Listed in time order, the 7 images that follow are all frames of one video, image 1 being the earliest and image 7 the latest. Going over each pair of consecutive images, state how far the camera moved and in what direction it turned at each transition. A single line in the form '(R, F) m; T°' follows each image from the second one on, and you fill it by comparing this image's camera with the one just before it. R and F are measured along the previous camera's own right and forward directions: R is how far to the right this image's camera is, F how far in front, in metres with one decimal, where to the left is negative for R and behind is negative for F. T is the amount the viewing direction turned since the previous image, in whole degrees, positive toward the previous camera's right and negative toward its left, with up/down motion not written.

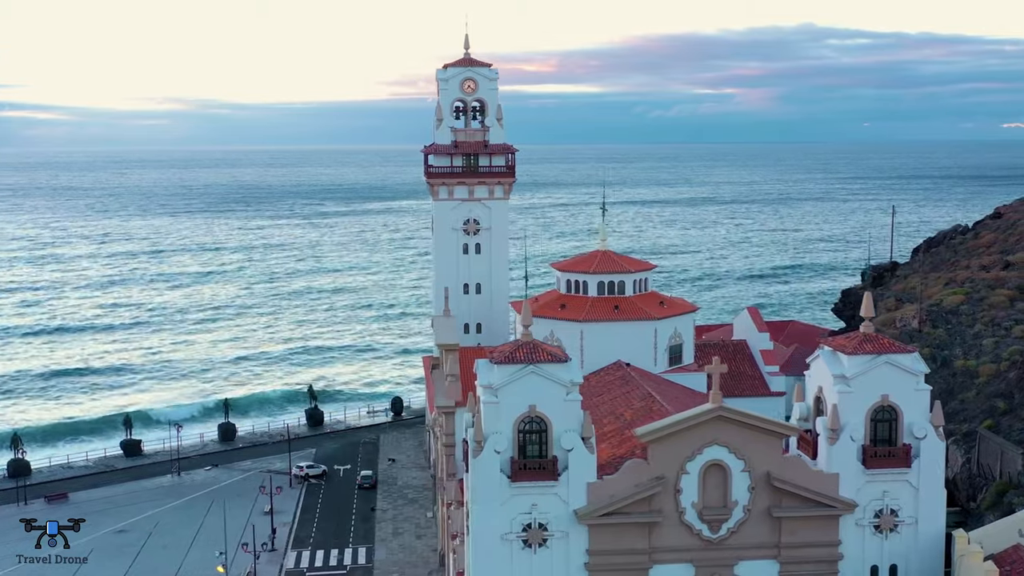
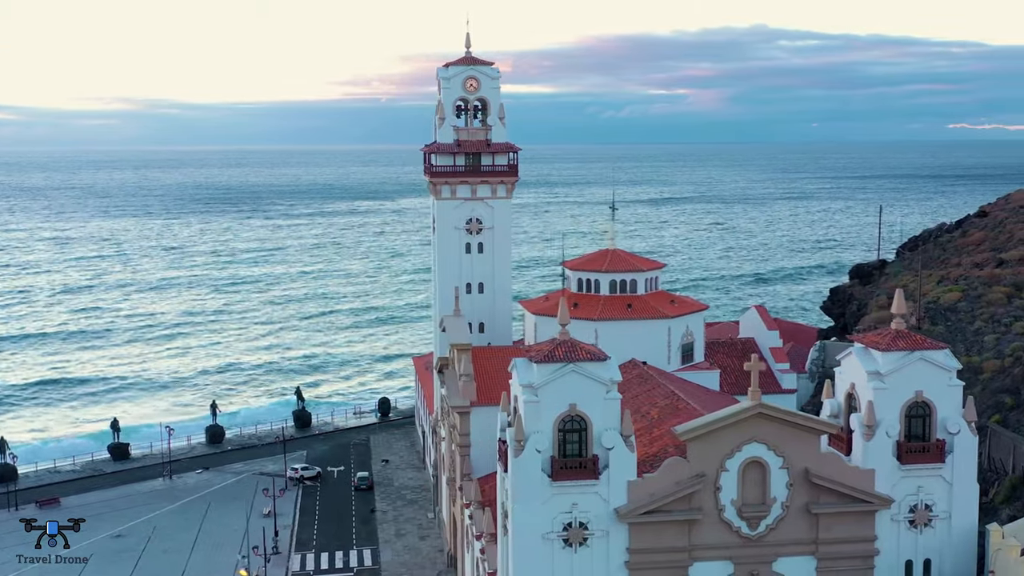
(-2.1, +0.2) m; +2°
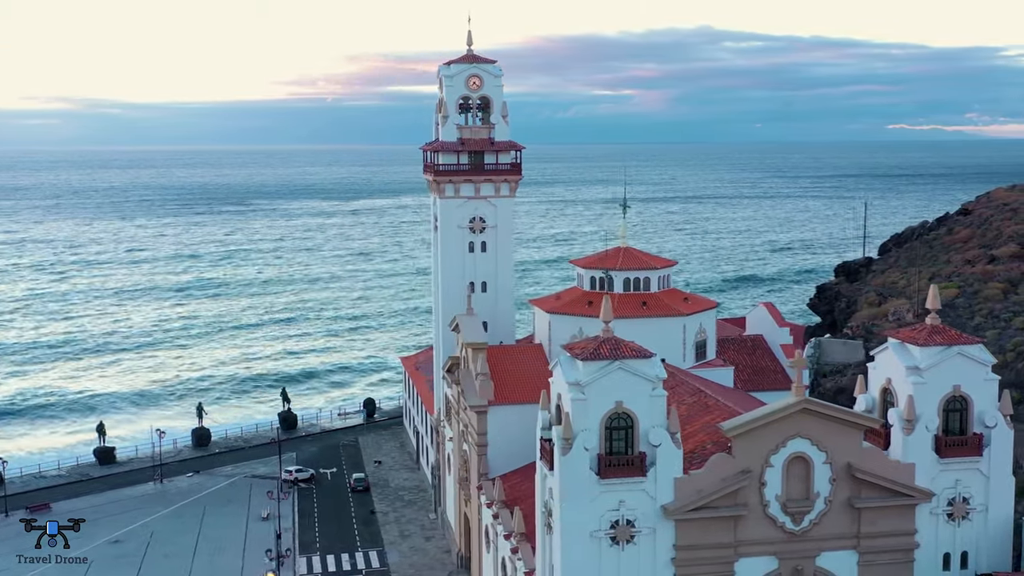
(-2.4, +0.2) m; +2°
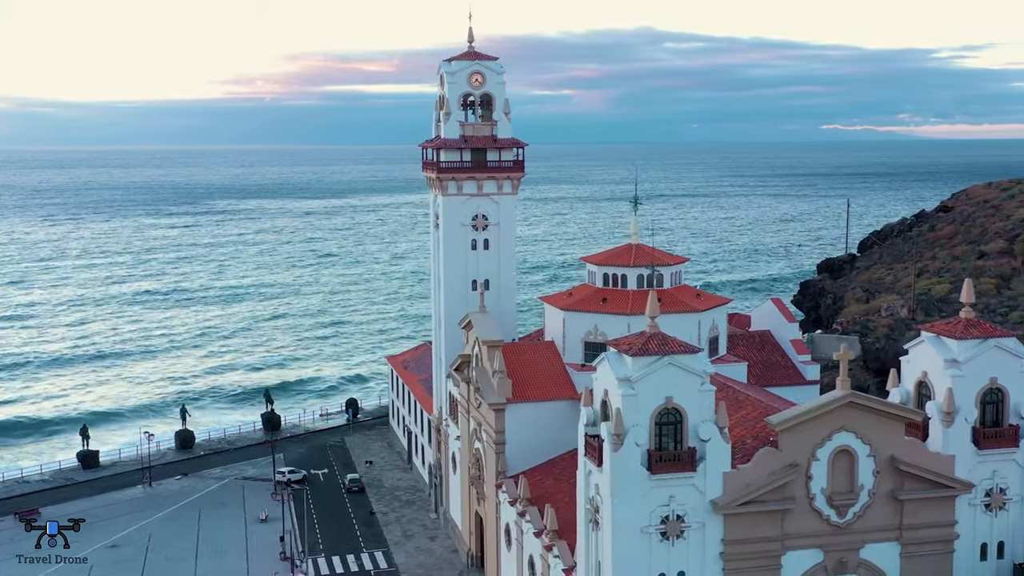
(-2.6, +0.2) m; +3°
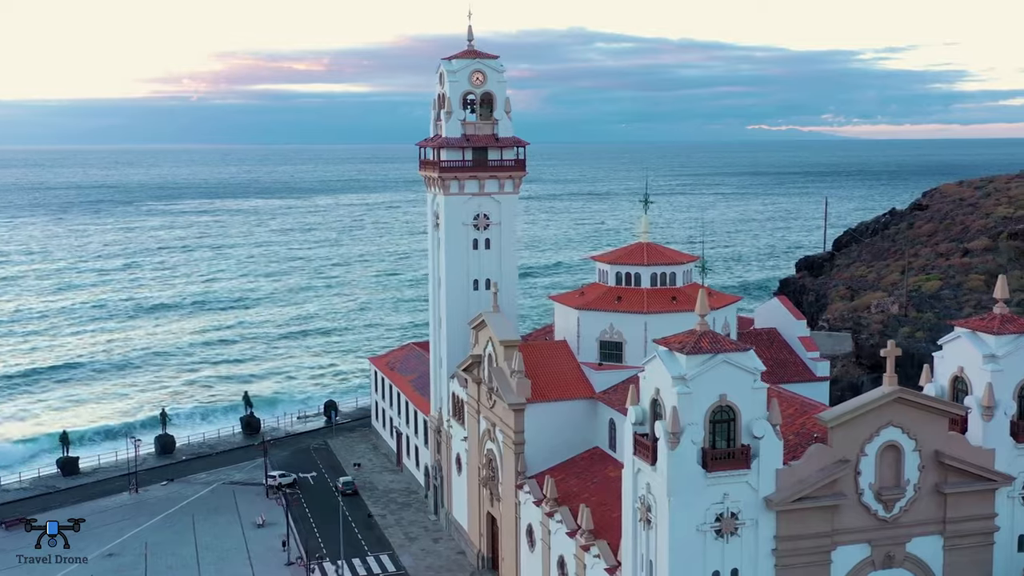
(-3.0, +0.3) m; +3°
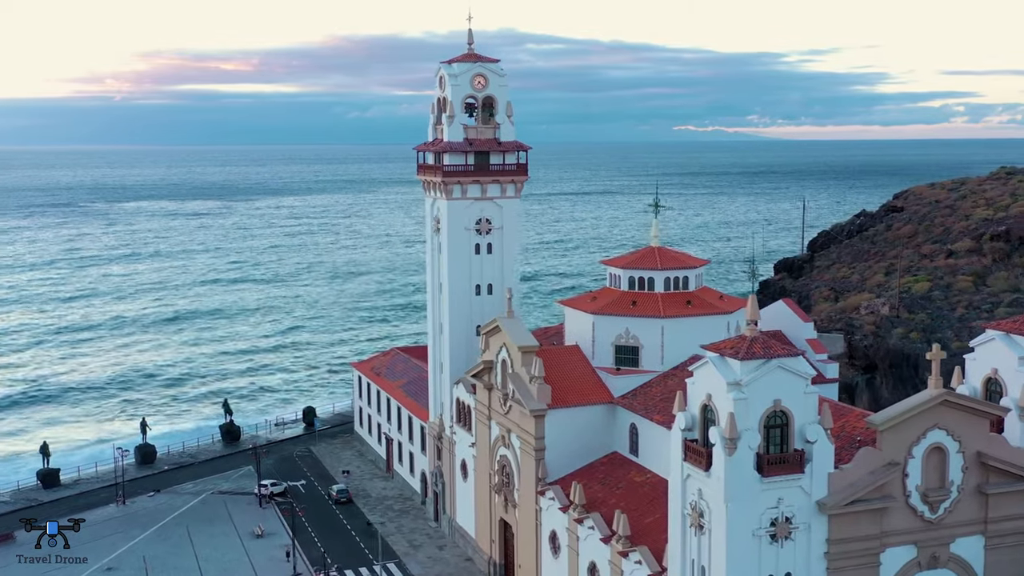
(-3.0, +0.3) m; +3°
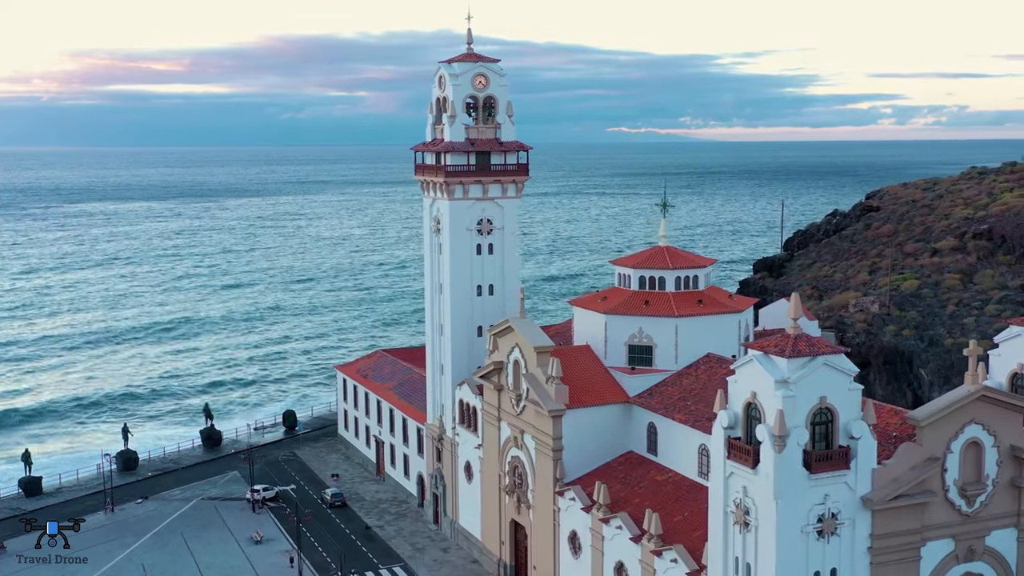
(-2.8, +0.2) m; +3°
